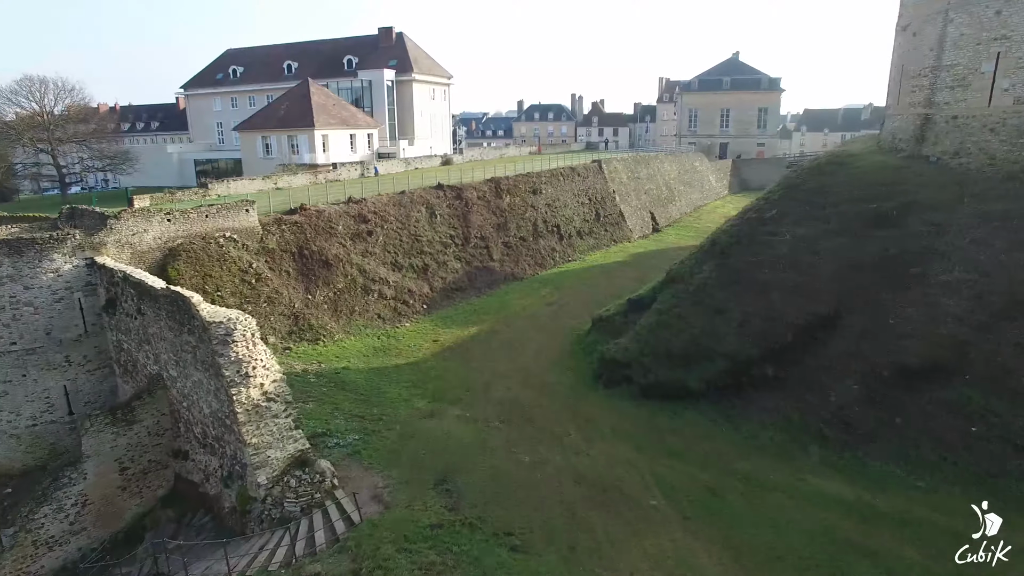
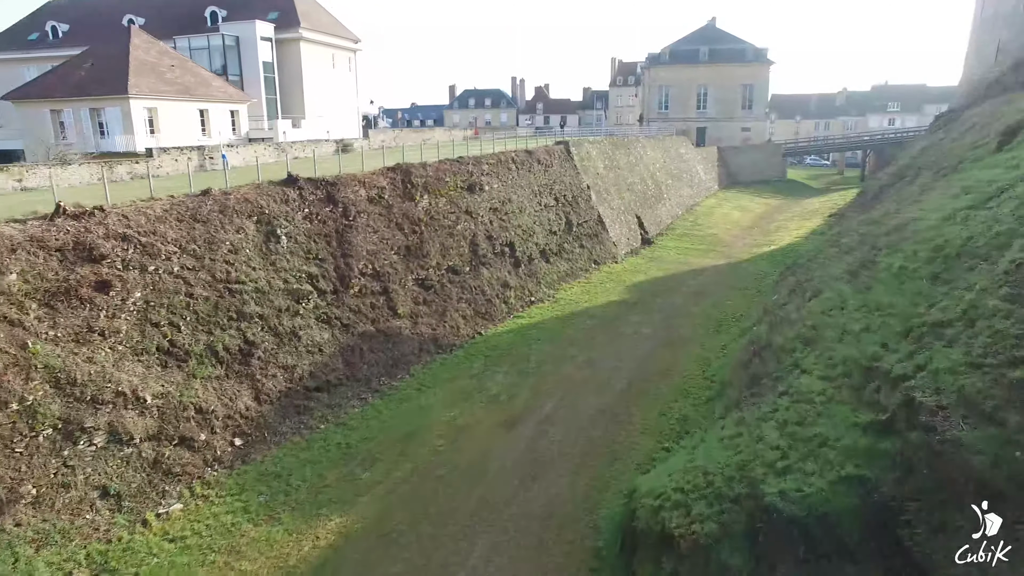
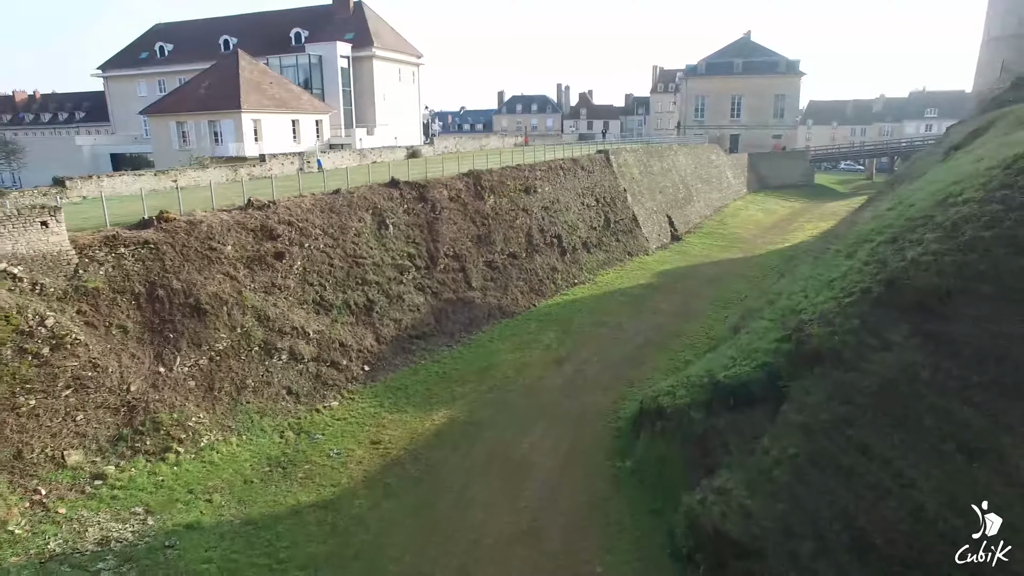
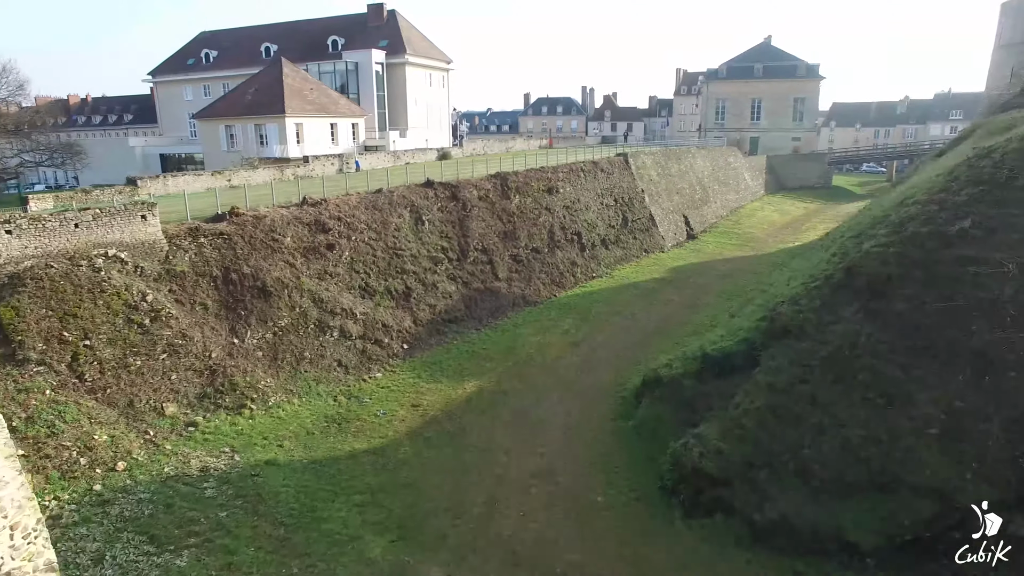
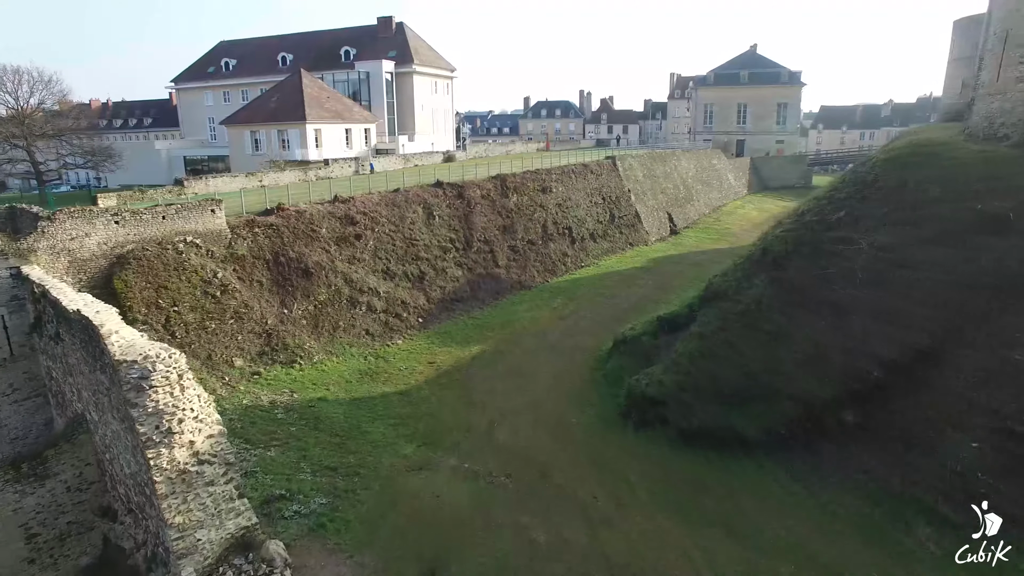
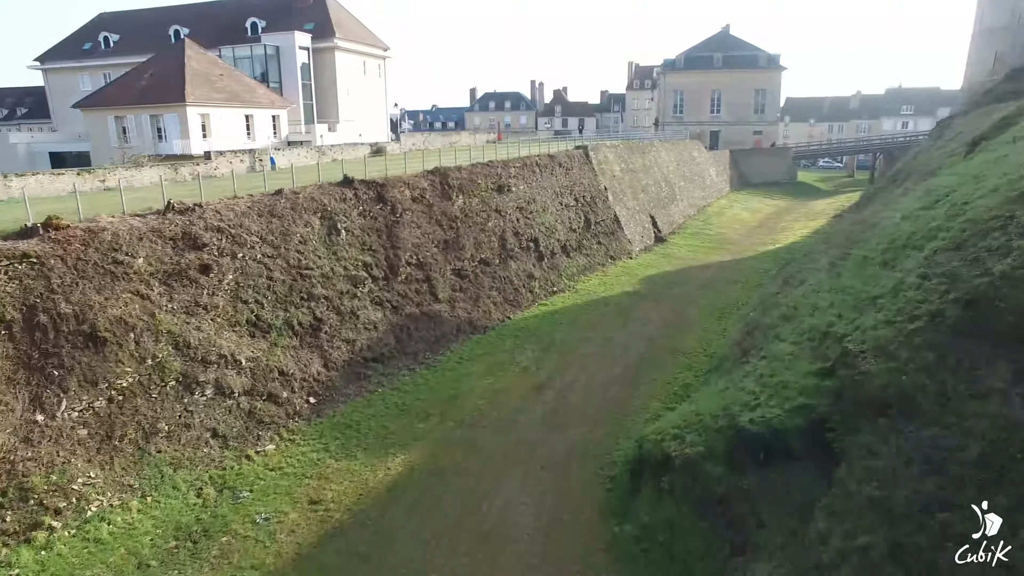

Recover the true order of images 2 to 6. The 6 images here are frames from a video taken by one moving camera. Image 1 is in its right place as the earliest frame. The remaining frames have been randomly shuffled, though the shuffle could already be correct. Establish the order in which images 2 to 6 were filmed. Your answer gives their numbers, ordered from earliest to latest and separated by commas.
5, 4, 3, 6, 2
